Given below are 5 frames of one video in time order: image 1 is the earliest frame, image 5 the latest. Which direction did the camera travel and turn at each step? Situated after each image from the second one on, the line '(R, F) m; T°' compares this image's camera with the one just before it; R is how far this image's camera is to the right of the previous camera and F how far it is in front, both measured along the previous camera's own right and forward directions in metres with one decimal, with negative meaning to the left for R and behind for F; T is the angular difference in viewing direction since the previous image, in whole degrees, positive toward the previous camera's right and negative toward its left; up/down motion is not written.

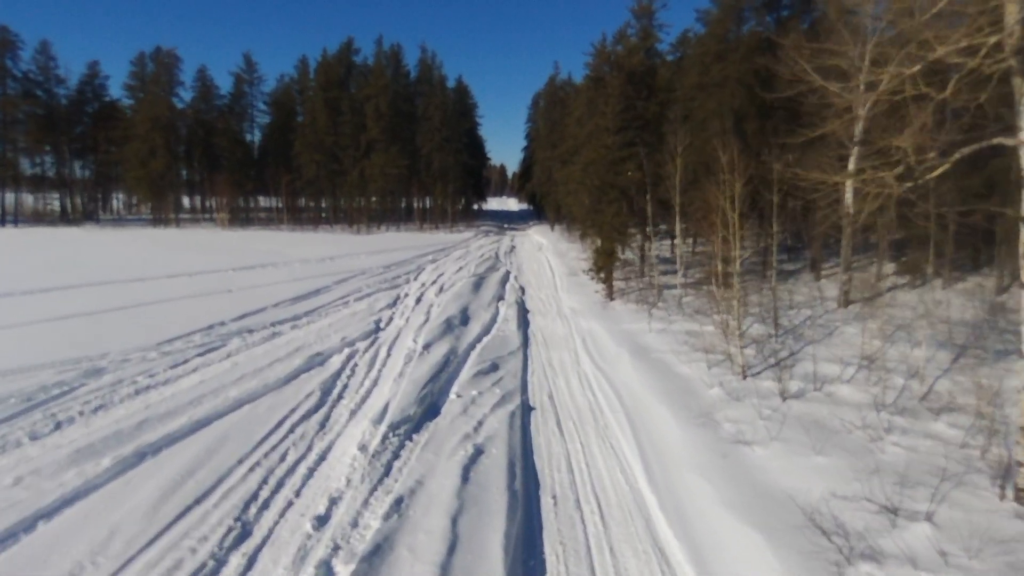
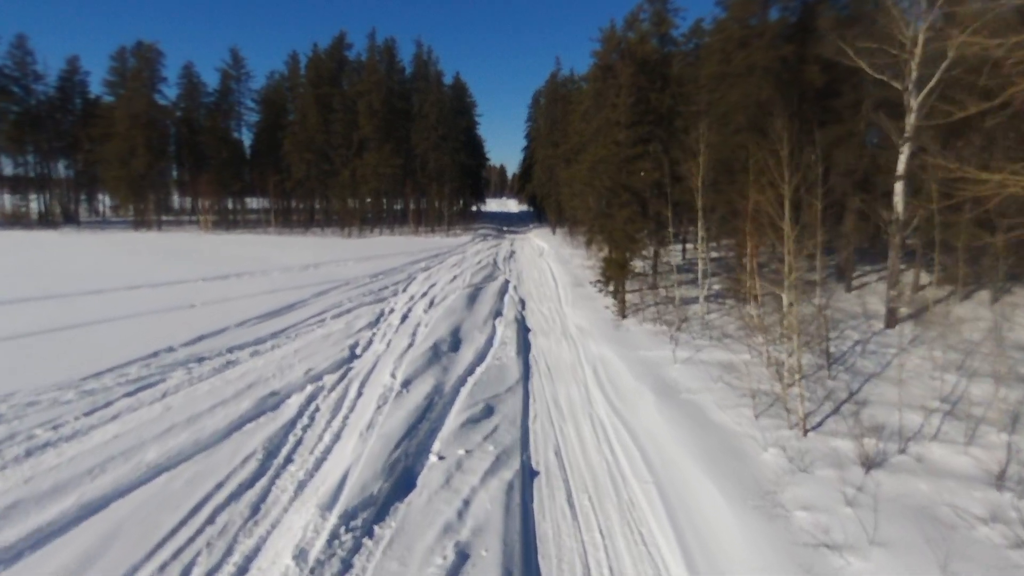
(0.0, +2.1) m; 0°
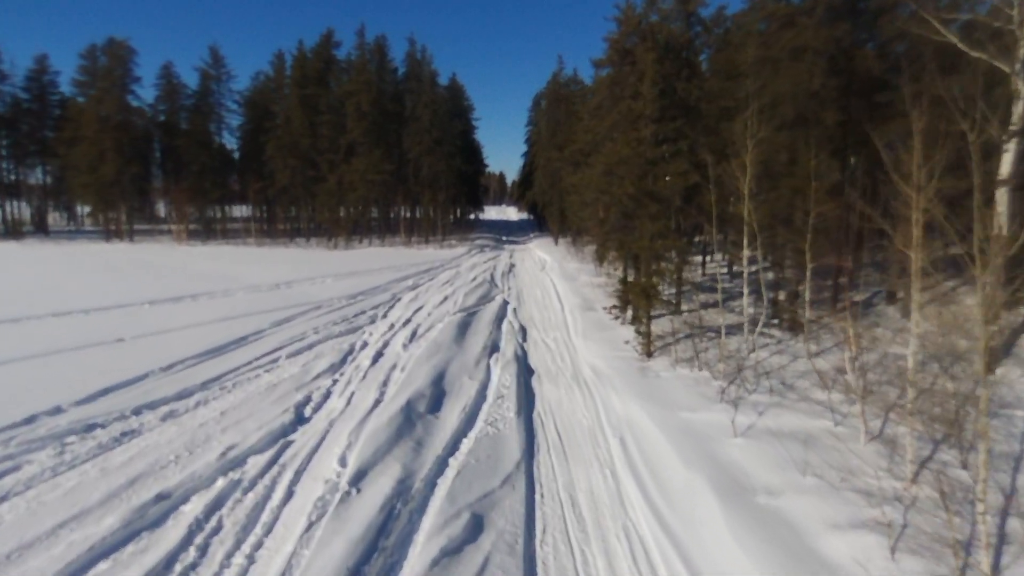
(0.0, +2.9) m; 0°
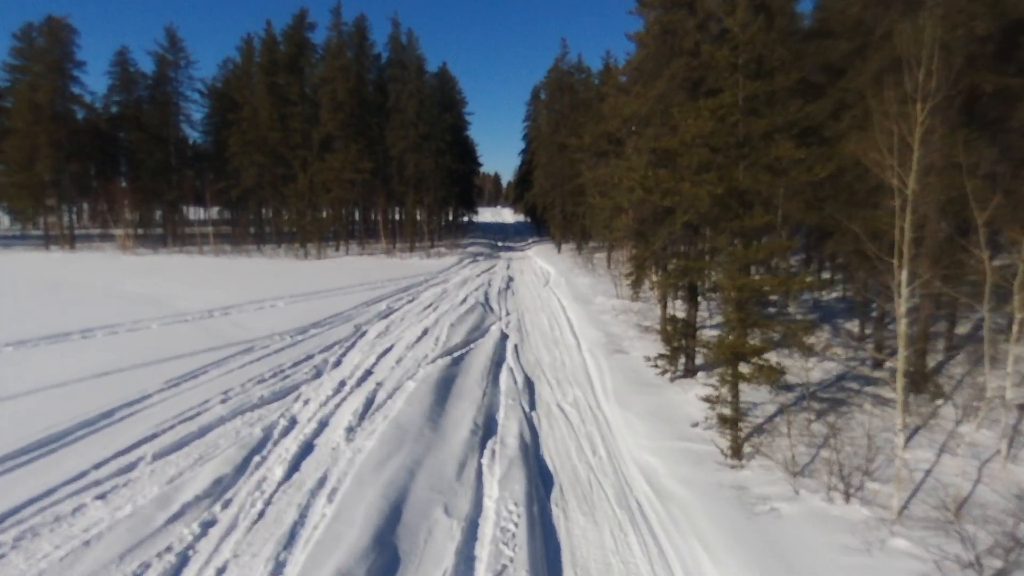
(-0.1, +4.7) m; 0°
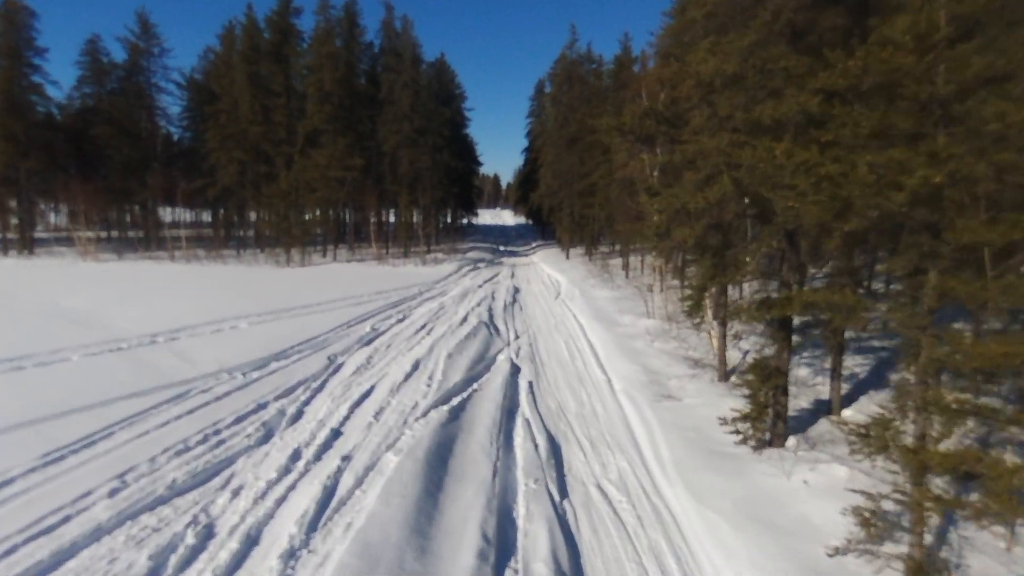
(-0.3, +3.1) m; 0°
